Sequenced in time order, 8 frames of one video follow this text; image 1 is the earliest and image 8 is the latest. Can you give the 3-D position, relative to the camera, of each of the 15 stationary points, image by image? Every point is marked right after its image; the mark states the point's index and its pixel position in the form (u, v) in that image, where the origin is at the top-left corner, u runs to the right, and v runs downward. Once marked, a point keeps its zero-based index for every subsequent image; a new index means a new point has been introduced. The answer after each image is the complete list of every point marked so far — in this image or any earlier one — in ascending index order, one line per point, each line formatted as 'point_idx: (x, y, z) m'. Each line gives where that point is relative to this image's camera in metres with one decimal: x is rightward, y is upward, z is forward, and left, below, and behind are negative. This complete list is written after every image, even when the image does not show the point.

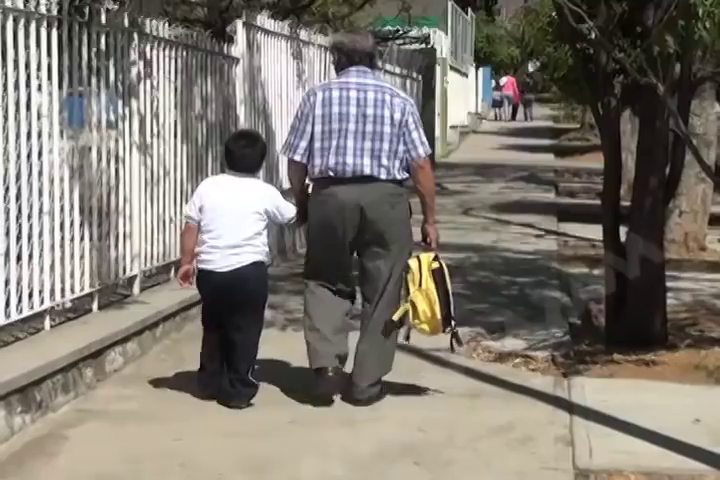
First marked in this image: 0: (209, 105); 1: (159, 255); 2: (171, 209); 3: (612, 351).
0: (-1.3, +1.2, +11.2) m
1: (-1.6, -0.1, +10.6) m
2: (-1.6, +0.3, +10.7) m
3: (+2.0, -0.9, +9.9) m
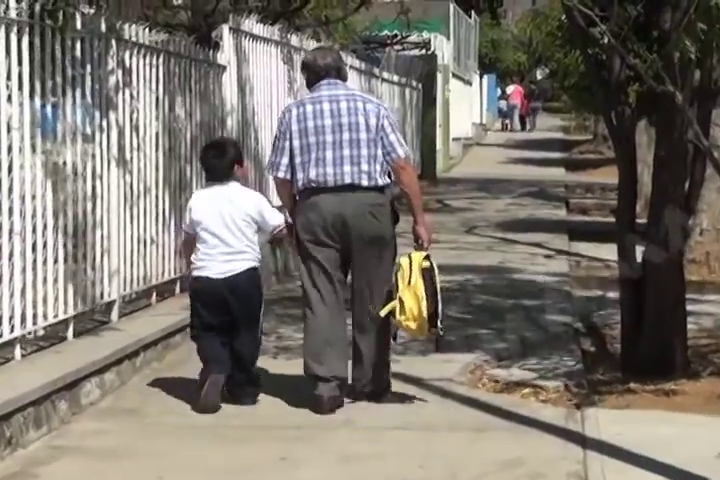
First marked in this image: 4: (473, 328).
0: (-1.4, +1.0, +10.5) m
1: (-1.7, -0.3, +9.8) m
2: (-1.6, +0.1, +10.0) m
3: (+1.9, -1.0, +9.2) m
4: (+0.9, -0.7, +9.8) m
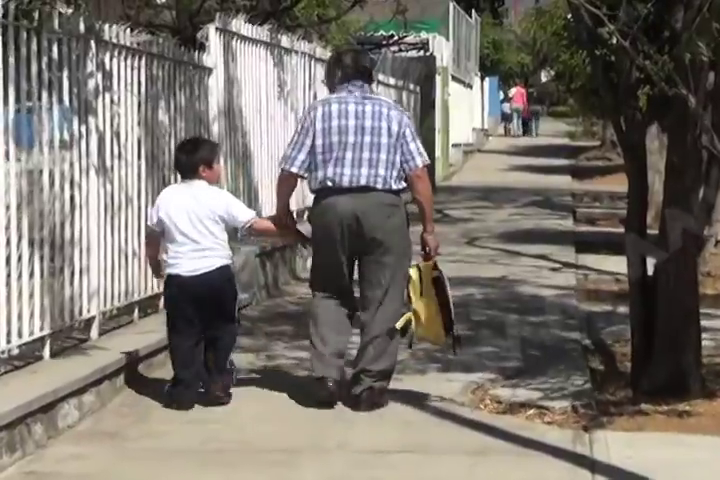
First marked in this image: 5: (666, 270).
0: (-1.4, +0.9, +9.9) m
1: (-1.7, -0.4, +9.3) m
2: (-1.7, 0.0, +9.4) m
3: (+1.9, -1.1, +8.6) m
4: (+0.9, -0.8, +9.3) m
5: (+2.1, -0.2, +8.6) m
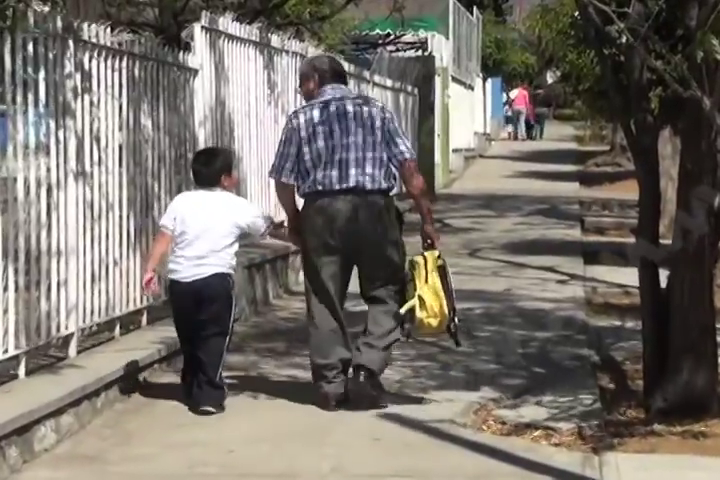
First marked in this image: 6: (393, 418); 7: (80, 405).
0: (-1.5, +0.8, +9.4) m
1: (-1.7, -0.5, +8.7) m
2: (-1.7, -0.1, +8.9) m
3: (+1.9, -1.2, +8.1) m
4: (+0.8, -0.8, +8.8) m
5: (+2.0, -0.3, +8.1) m
6: (+0.2, -1.1, +7.9) m
7: (-1.7, -1.0, +7.6) m
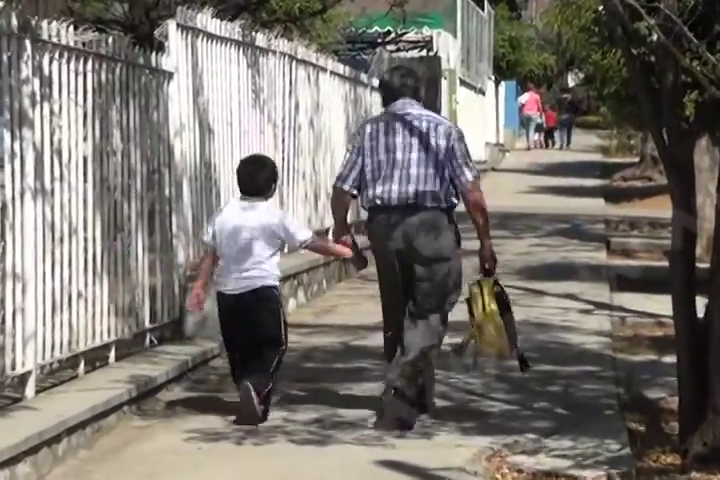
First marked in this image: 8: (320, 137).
0: (-1.5, +0.7, +8.4) m
1: (-1.8, -0.6, +7.7) m
2: (-1.7, -0.2, +7.9) m
3: (+1.9, -1.3, +7.2) m
4: (+0.8, -1.0, +7.8) m
5: (+2.0, -0.4, +7.1) m
6: (+0.2, -1.3, +6.9) m
7: (-1.7, -1.1, +6.6) m
8: (-0.4, +0.9, +10.9) m
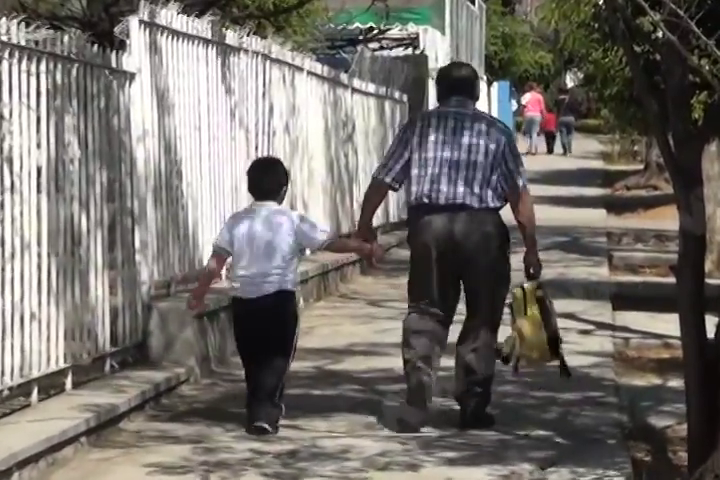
0: (-1.6, +0.6, +7.8) m
1: (-1.9, -0.7, +7.0) m
2: (-1.8, -0.3, +7.2) m
3: (+1.8, -1.4, +6.6) m
4: (+0.7, -1.1, +7.2) m
5: (+1.9, -0.5, +6.5) m
6: (+0.1, -1.3, +6.3) m
7: (-1.8, -1.2, +5.9) m
8: (-0.5, +0.8, +10.3) m
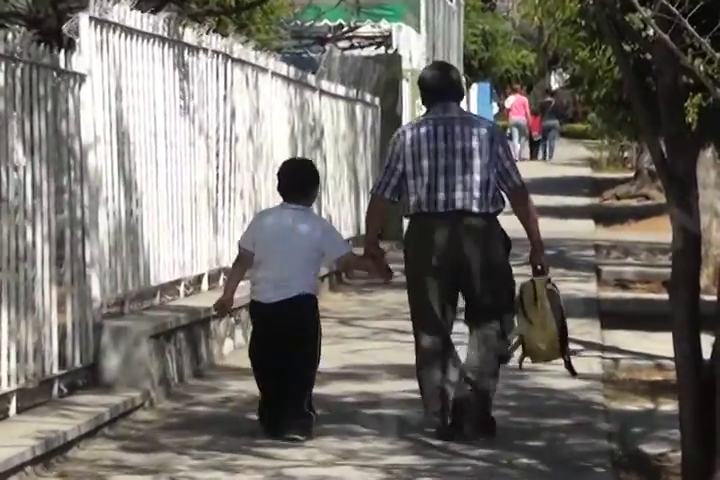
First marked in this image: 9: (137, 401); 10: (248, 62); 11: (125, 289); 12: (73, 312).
0: (-1.8, +0.5, +7.3) m
1: (-2.0, -0.8, +6.5) m
2: (-2.0, -0.4, +6.7) m
3: (+1.6, -1.4, +6.1) m
4: (+0.5, -1.1, +6.7) m
5: (+1.8, -0.5, +6.1) m
6: (0.0, -1.4, +5.8) m
7: (-1.9, -1.3, +5.4) m
8: (-0.8, +0.7, +9.8) m
9: (-1.2, -0.9, +6.8) m
10: (-0.8, +1.3, +9.4) m
11: (-1.3, -0.3, +7.2) m
12: (-1.5, -0.4, +6.6) m
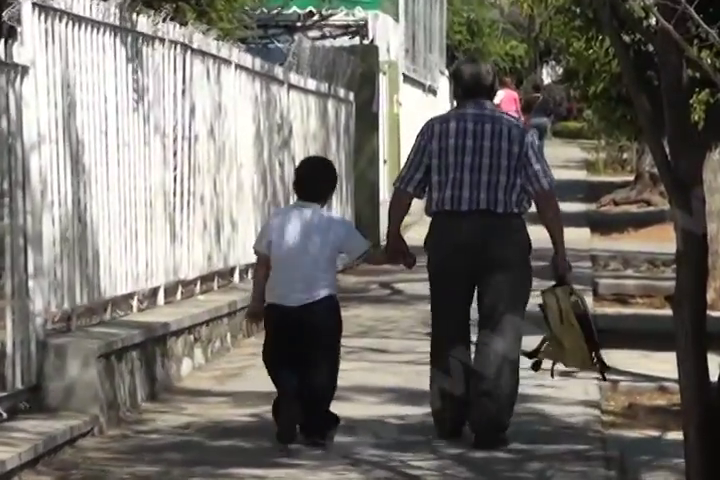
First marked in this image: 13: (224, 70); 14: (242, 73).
0: (-2.0, +0.4, +6.6) m
1: (-2.2, -0.8, +5.9) m
2: (-2.1, -0.5, +6.0) m
3: (+1.5, -1.5, +5.5) m
4: (+0.4, -1.2, +6.1) m
5: (+1.7, -0.6, +5.5) m
6: (-0.1, -1.4, +5.2) m
7: (-2.0, -1.3, +4.7) m
8: (-1.0, +0.6, +9.2) m
9: (-1.3, -0.9, +6.1) m
10: (-1.0, +1.3, +8.8) m
11: (-1.5, -0.3, +6.6) m
12: (-1.6, -0.4, +6.0) m
13: (-0.9, +1.2, +9.3) m
14: (-0.9, +1.3, +9.8) m
